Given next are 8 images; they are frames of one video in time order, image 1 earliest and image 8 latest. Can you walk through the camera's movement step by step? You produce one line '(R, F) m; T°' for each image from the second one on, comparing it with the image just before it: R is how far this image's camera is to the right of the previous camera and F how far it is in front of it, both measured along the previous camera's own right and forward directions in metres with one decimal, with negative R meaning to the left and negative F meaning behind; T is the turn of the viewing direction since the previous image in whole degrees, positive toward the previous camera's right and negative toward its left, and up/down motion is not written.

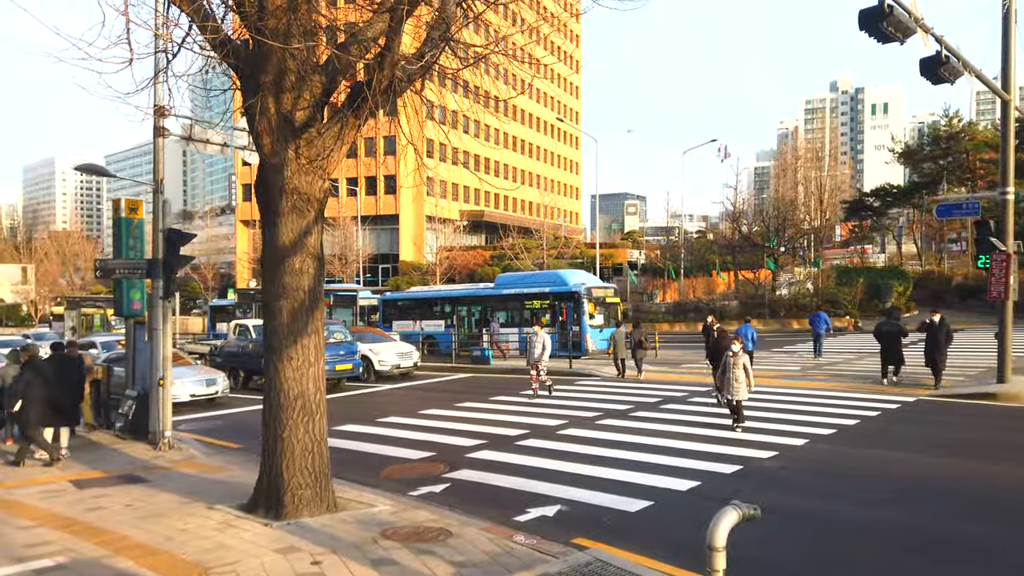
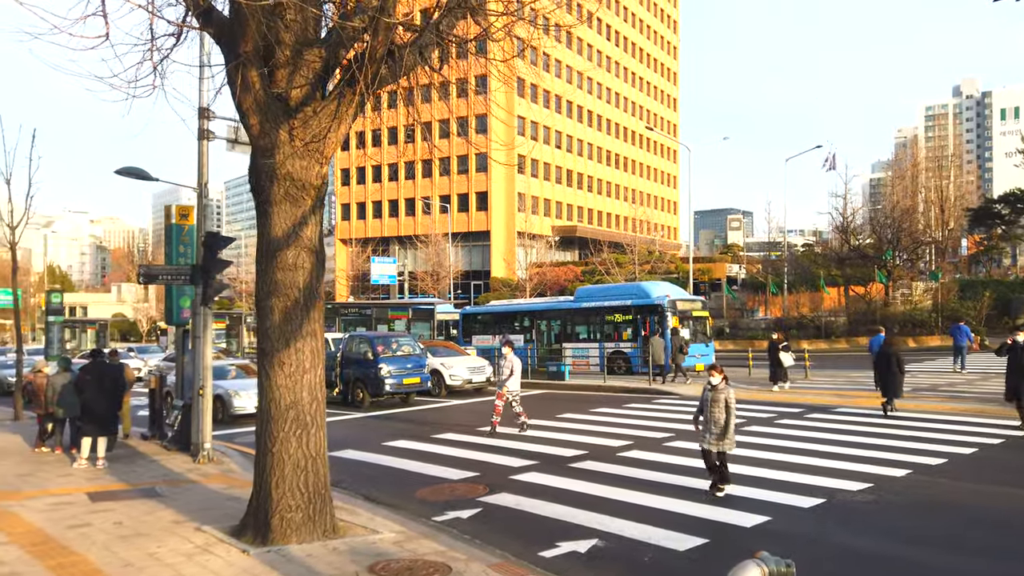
(+0.7, +1.1) m; -8°
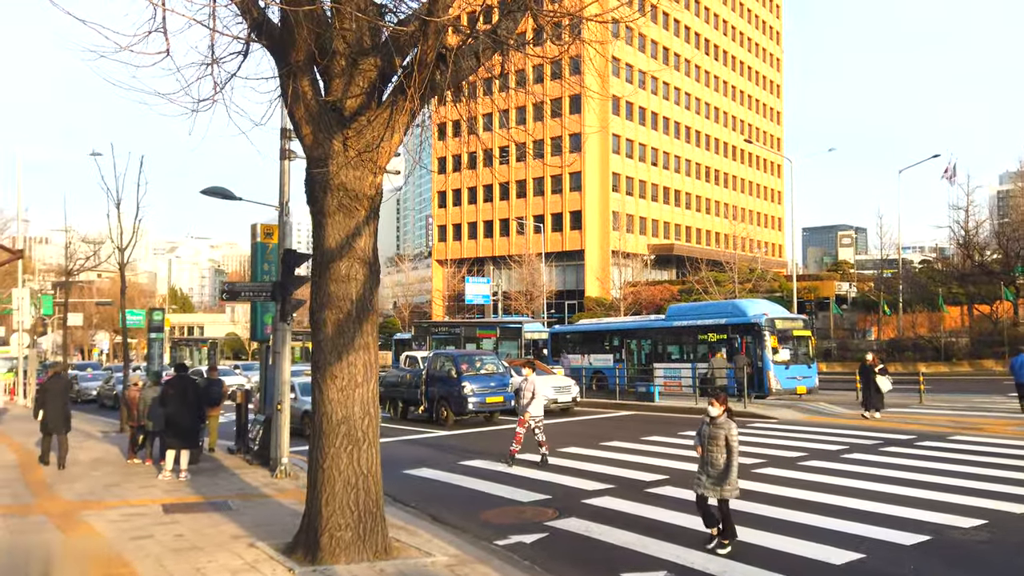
(+0.3, +0.4) m; -7°
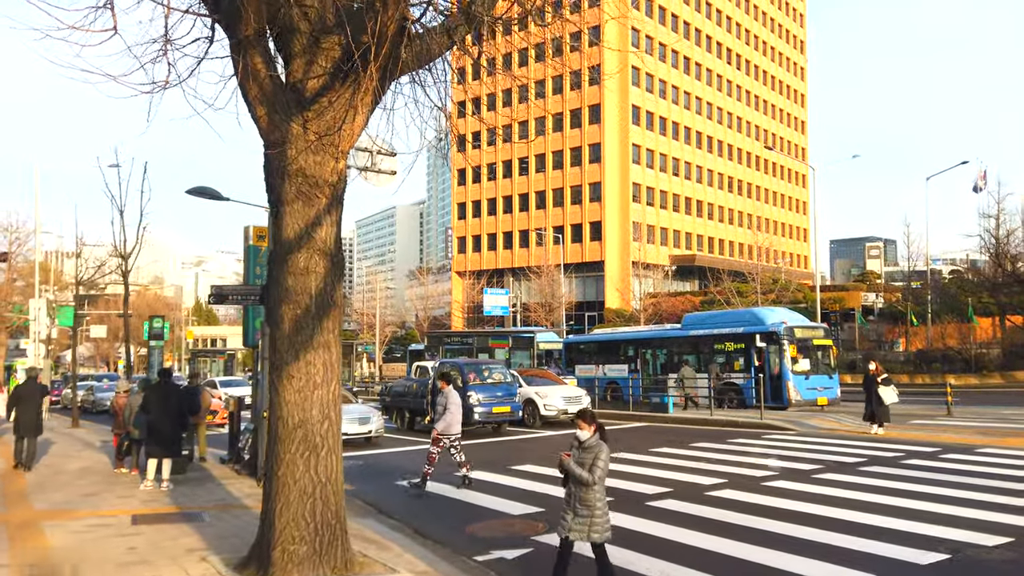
(+0.4, +0.5) m; -2°
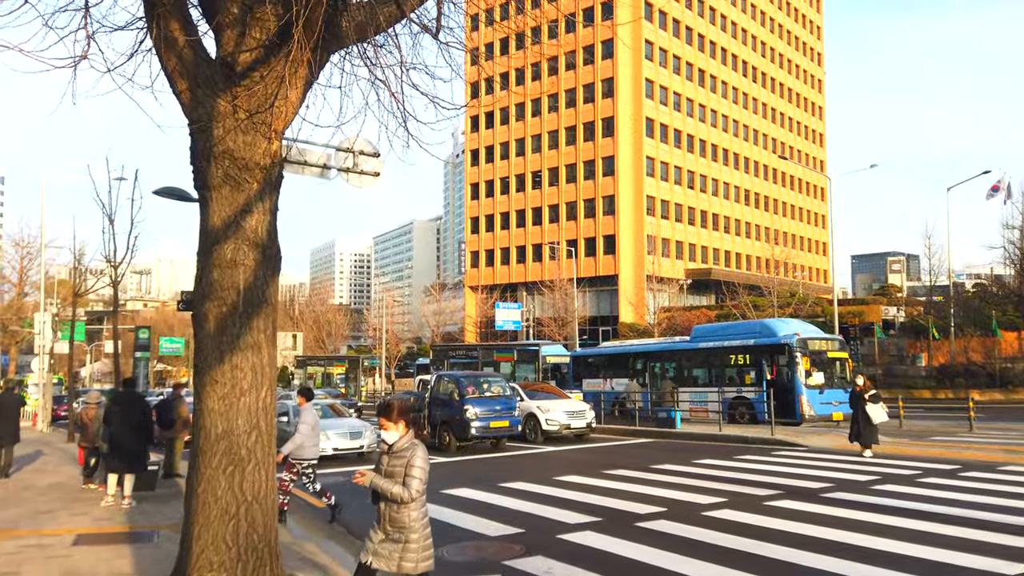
(+0.5, +0.7) m; -1°
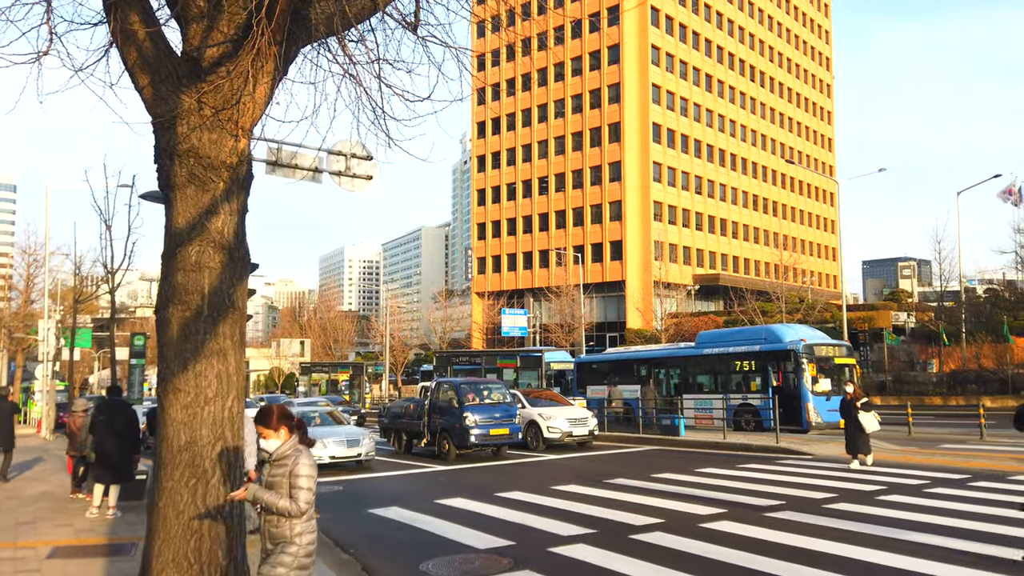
(+0.2, +0.3) m; -1°
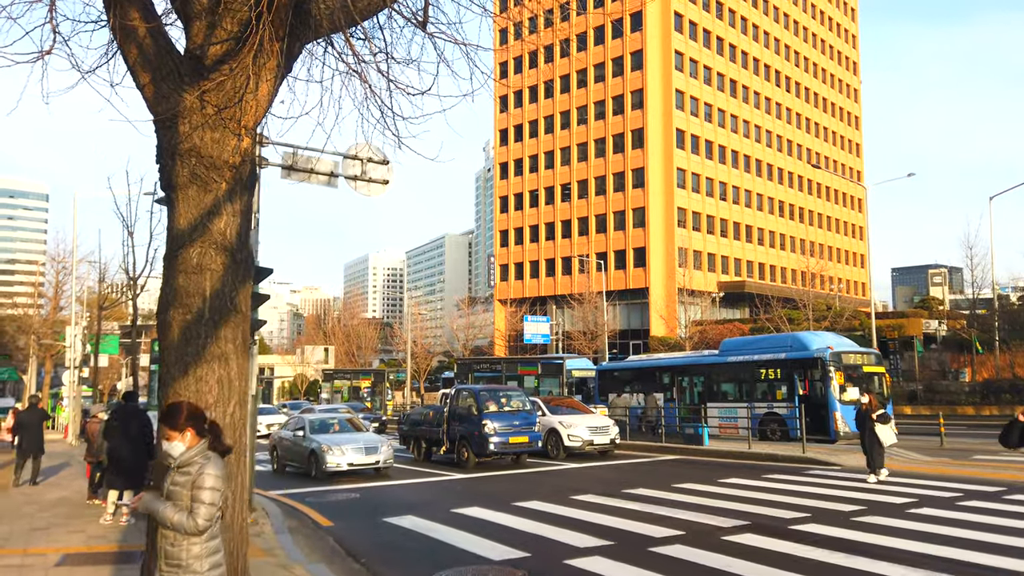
(+0.1, +0.2) m; -2°
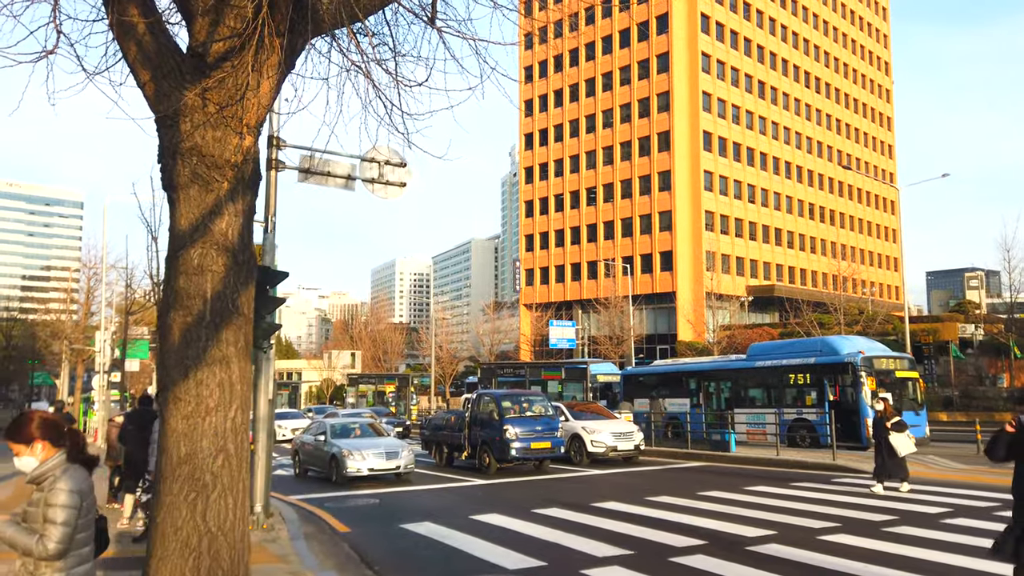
(+0.1, +0.2) m; -2°
